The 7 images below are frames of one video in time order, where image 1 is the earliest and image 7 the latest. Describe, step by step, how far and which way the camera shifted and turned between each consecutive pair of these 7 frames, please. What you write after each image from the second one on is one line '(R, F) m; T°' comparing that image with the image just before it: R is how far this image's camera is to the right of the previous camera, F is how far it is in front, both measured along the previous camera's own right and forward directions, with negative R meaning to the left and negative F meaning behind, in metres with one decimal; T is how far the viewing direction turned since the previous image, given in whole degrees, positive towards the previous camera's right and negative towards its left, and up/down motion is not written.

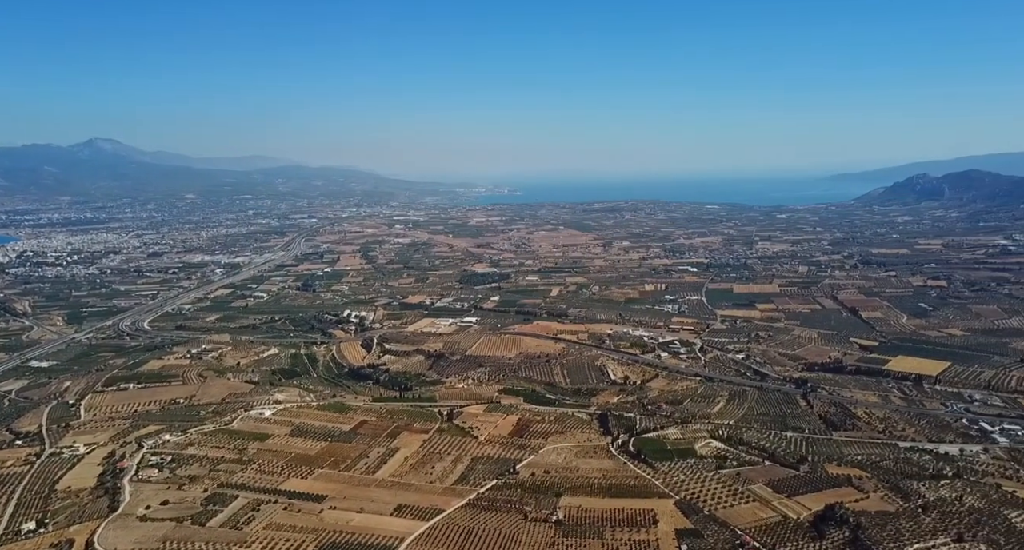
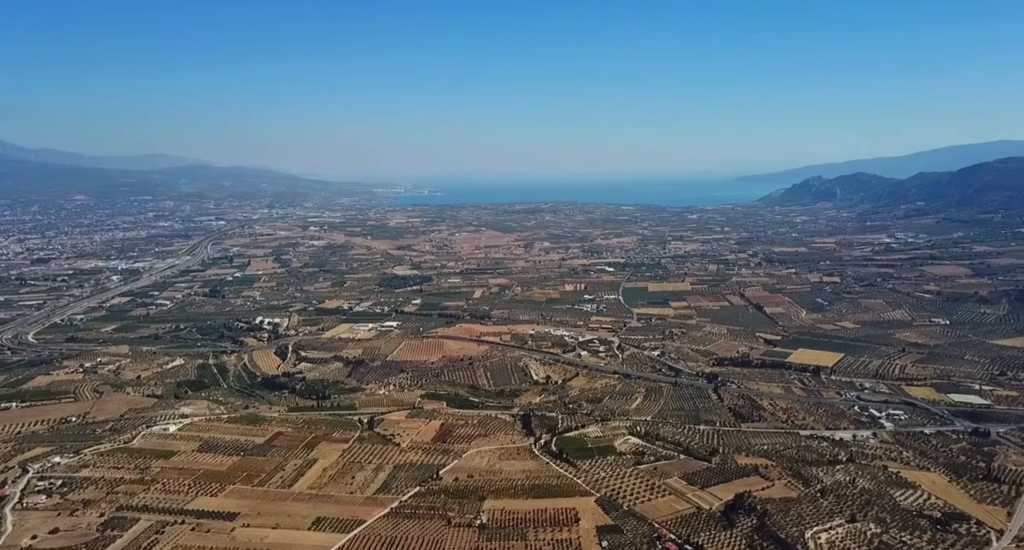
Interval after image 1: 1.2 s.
(-0.7, +0.1) m; +8°
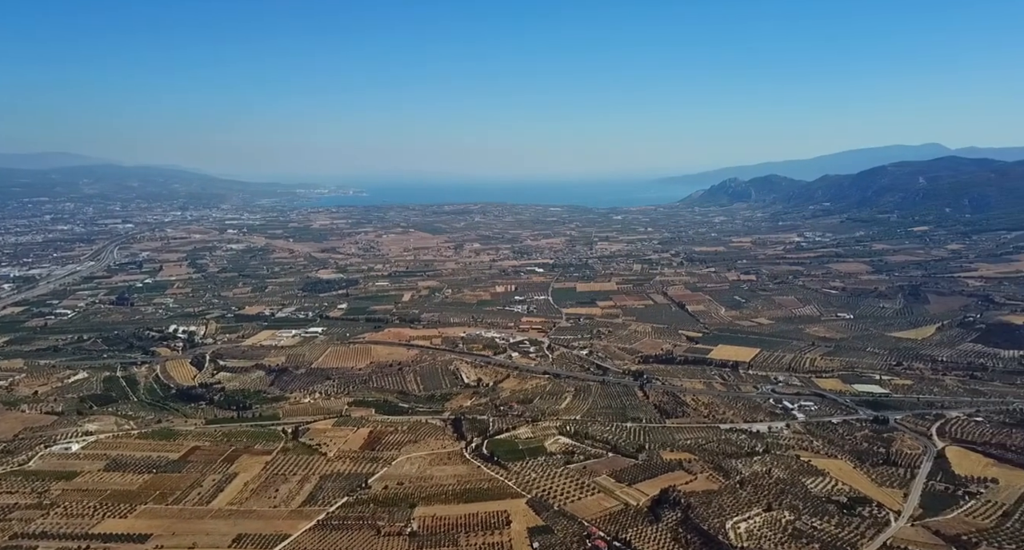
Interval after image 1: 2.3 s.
(-0.5, +0.2) m; +7°
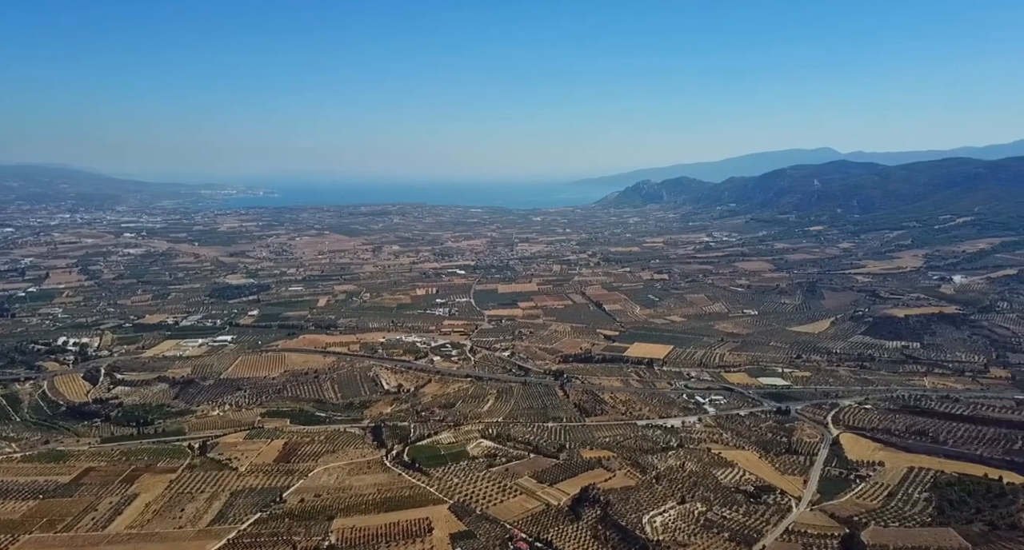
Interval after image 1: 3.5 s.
(-0.4, +0.3) m; +7°
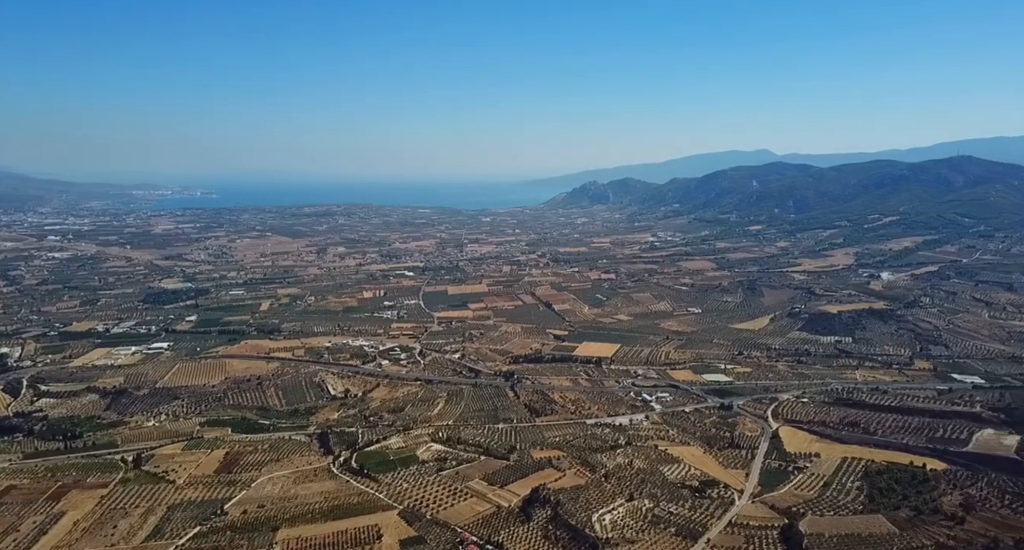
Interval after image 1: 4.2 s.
(-0.2, +0.2) m; +5°
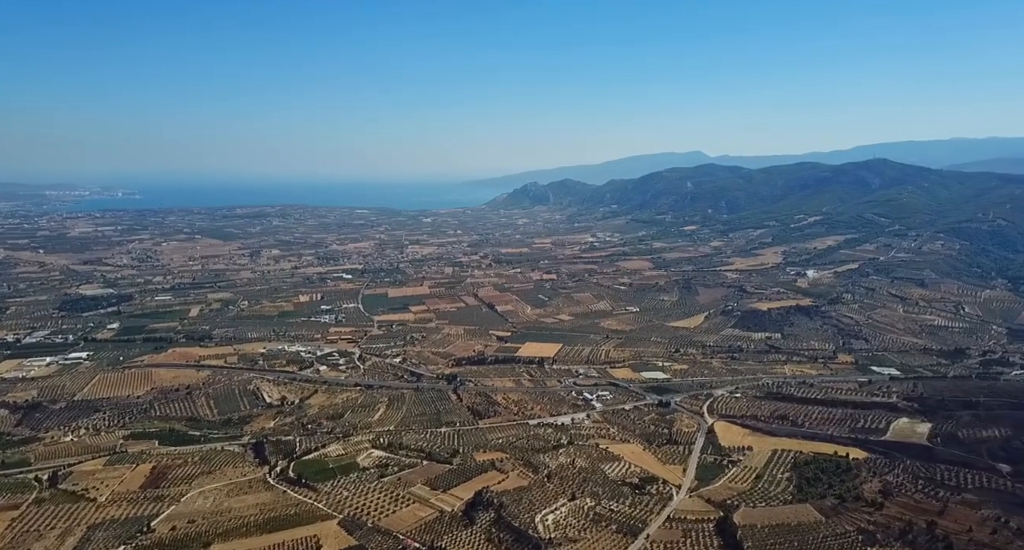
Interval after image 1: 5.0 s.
(-0.2, +0.3) m; +5°
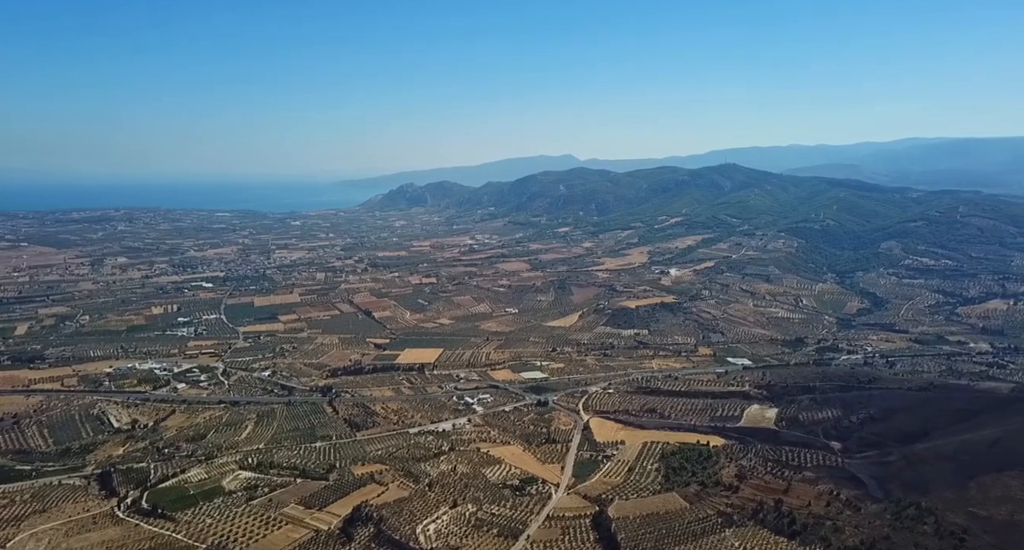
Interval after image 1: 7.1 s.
(-0.3, +0.6) m; +11°
